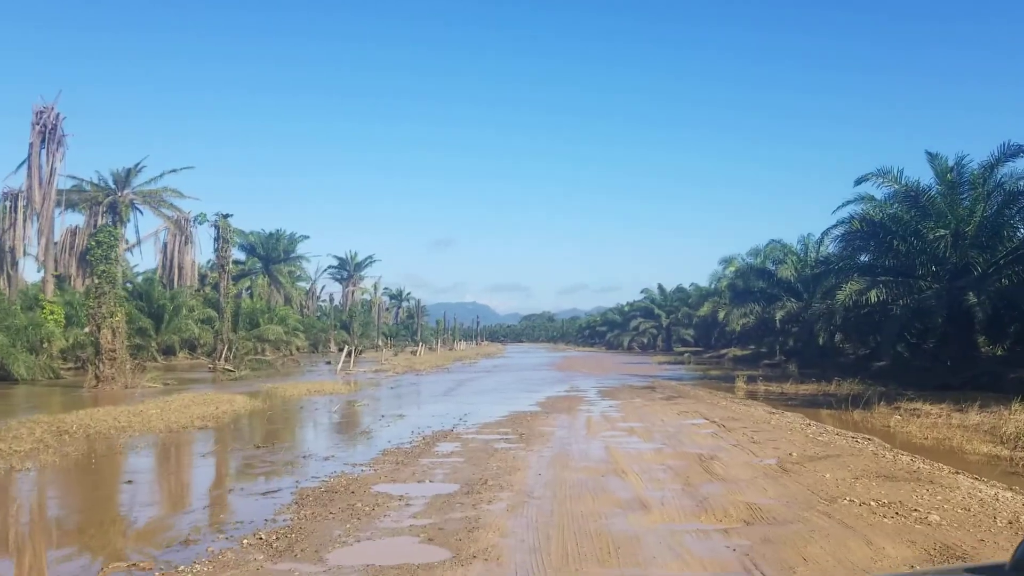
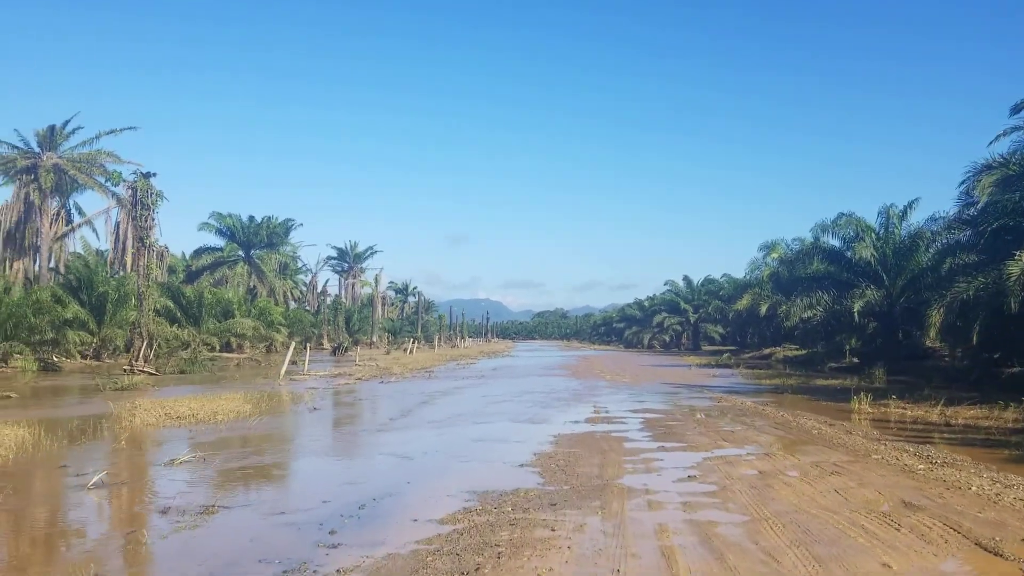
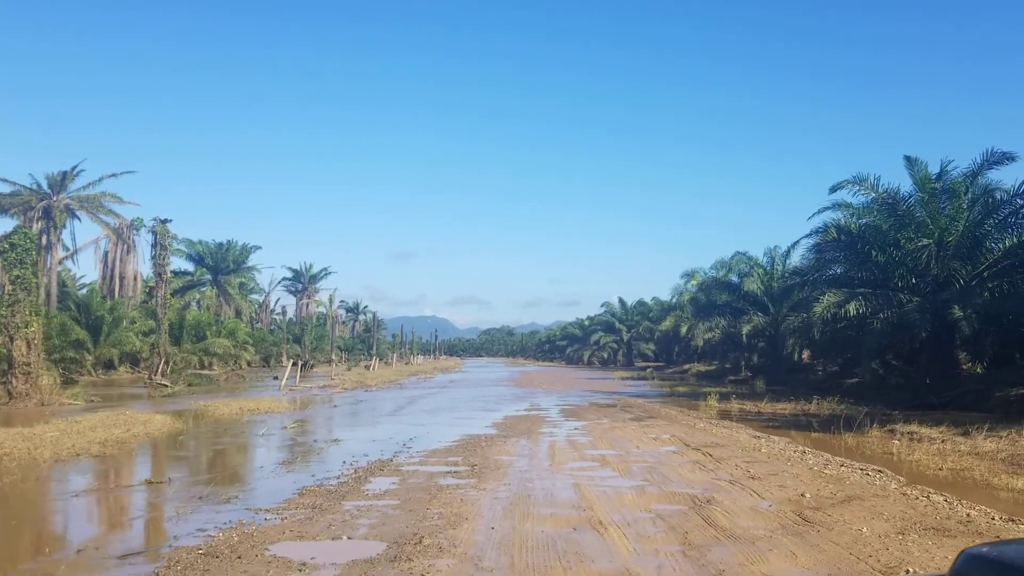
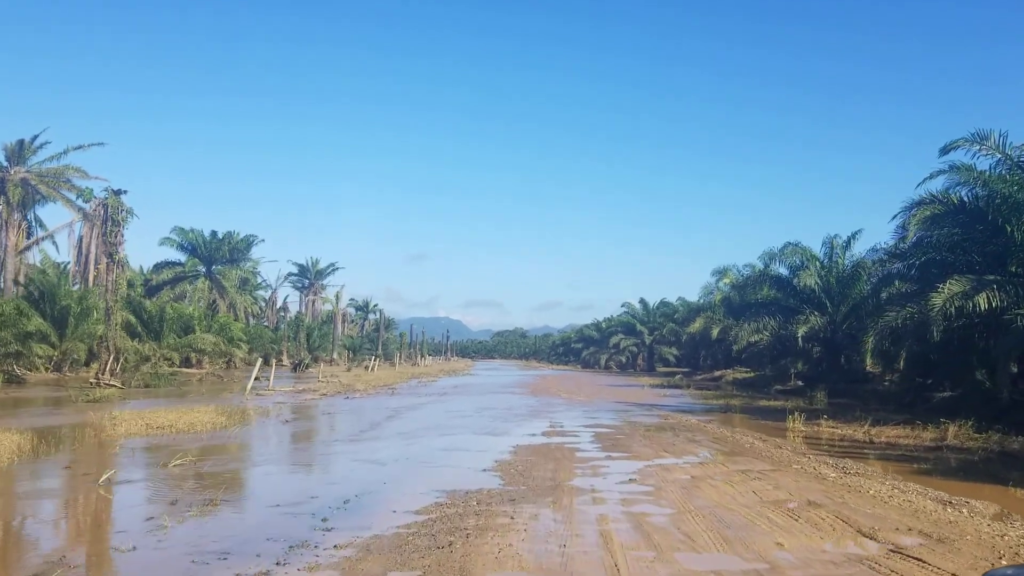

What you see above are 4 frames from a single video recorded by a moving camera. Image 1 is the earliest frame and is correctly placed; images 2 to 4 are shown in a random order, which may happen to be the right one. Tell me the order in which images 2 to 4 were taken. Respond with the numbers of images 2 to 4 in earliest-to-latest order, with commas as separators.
3, 4, 2
